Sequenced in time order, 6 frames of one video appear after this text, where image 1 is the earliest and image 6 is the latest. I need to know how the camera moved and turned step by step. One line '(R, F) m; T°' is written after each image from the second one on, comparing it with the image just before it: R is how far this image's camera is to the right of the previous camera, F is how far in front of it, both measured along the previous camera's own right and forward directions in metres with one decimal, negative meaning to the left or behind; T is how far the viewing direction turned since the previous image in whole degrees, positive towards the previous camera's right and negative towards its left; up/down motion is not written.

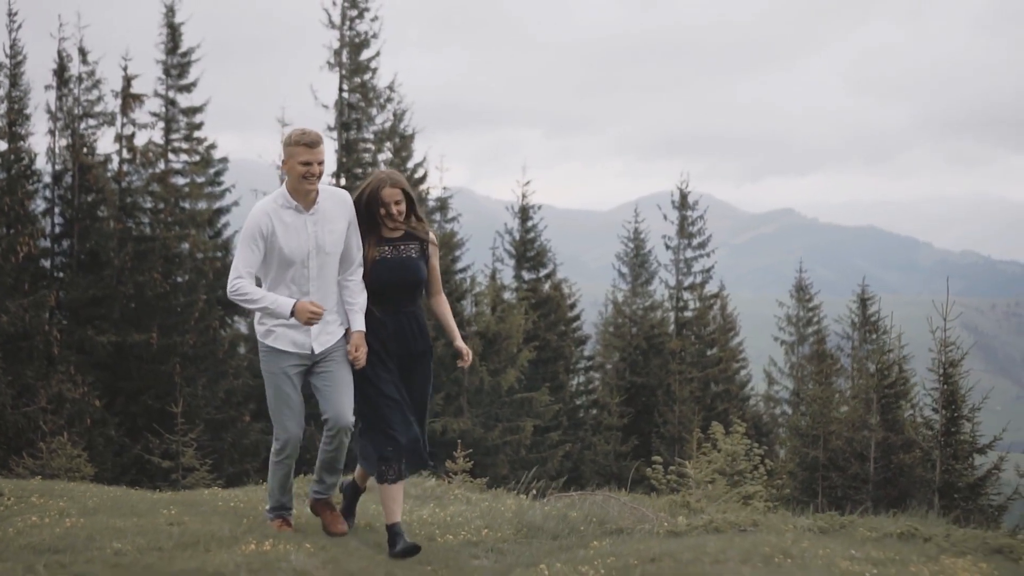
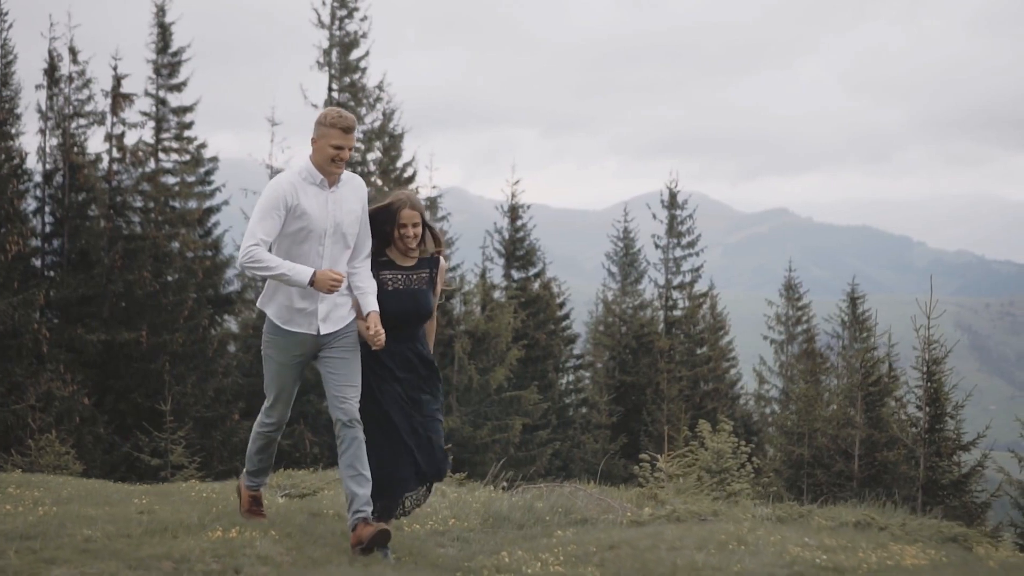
(+0.3, -0.2) m; 0°
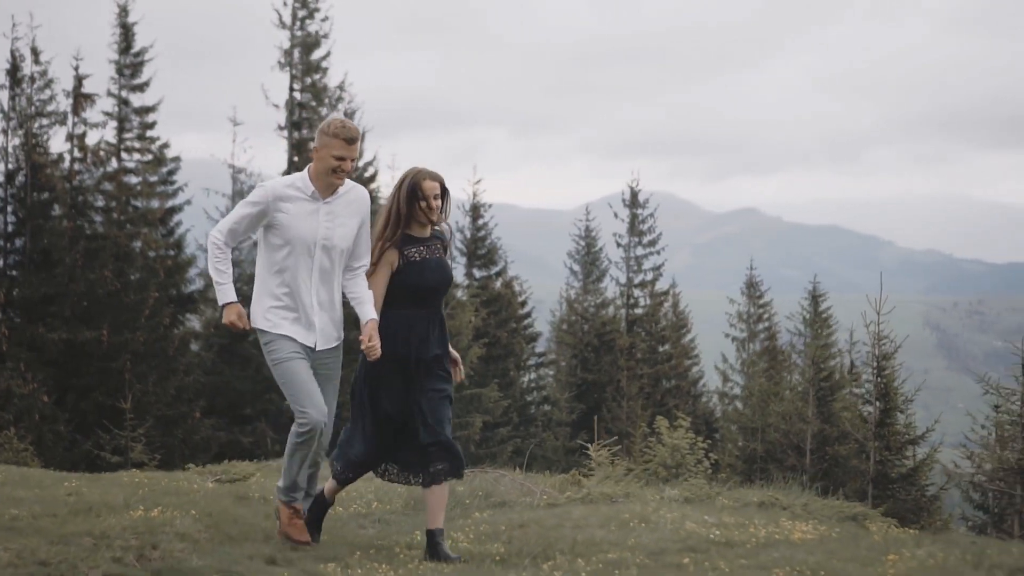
(+0.6, -0.5) m; +1°
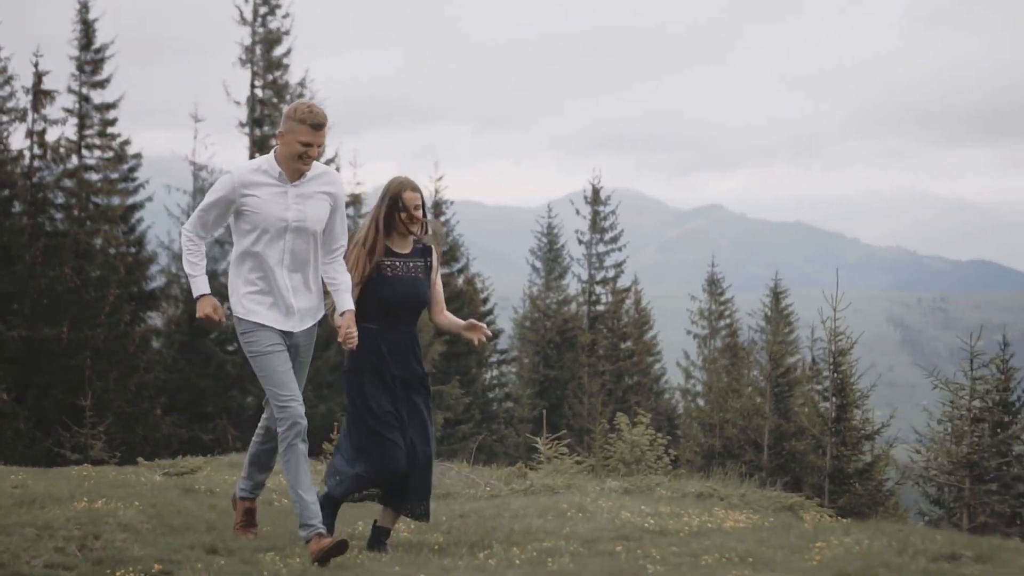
(+0.3, -0.2) m; +2°
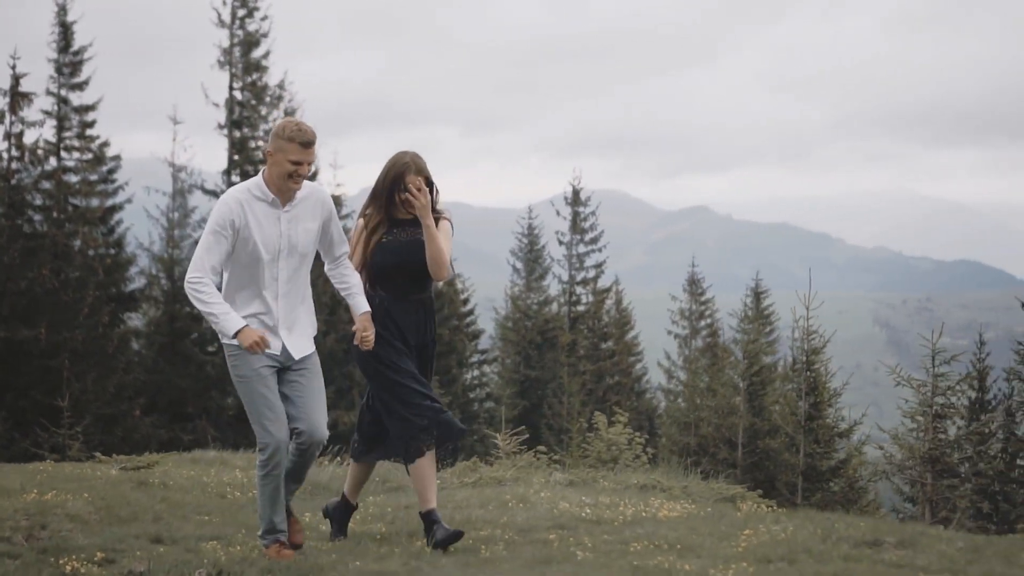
(+0.5, -0.3) m; +1°
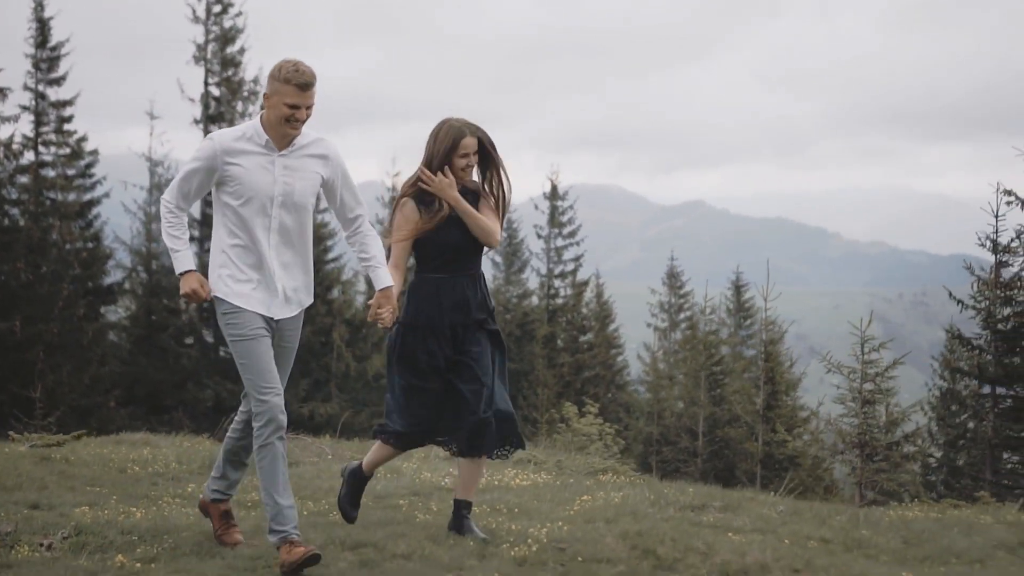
(+1.5, -0.7) m; -1°
